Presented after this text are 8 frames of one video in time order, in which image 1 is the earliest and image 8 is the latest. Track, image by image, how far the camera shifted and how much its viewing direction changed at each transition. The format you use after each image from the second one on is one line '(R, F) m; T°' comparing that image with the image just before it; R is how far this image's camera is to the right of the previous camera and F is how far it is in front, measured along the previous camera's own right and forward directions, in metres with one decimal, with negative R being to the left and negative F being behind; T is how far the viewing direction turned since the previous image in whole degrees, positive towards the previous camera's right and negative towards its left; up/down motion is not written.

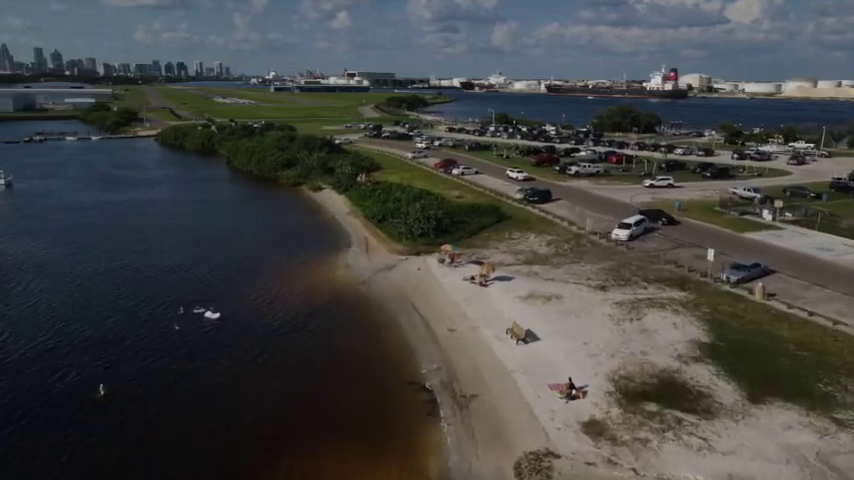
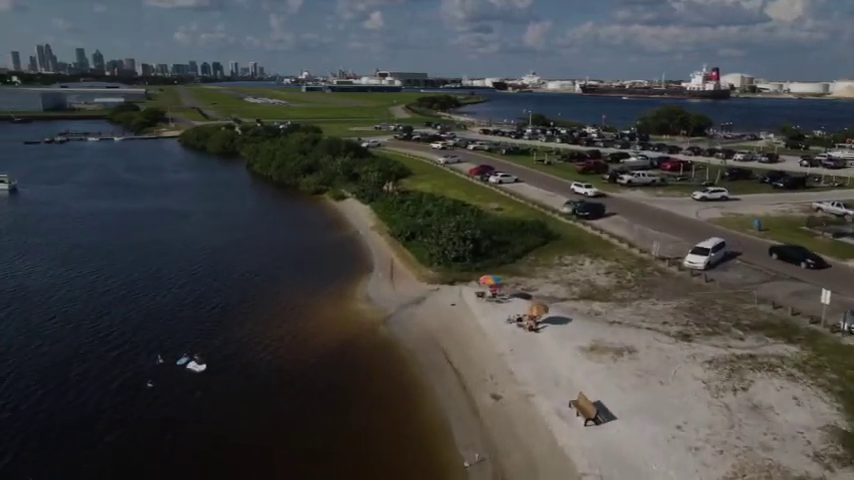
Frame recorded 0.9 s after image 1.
(-0.4, +6.5) m; -3°
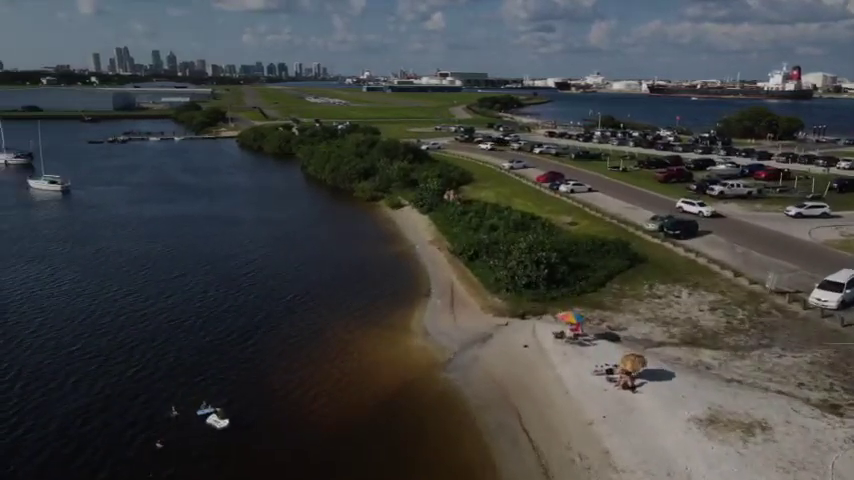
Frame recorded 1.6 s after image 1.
(-0.6, +4.9) m; -5°
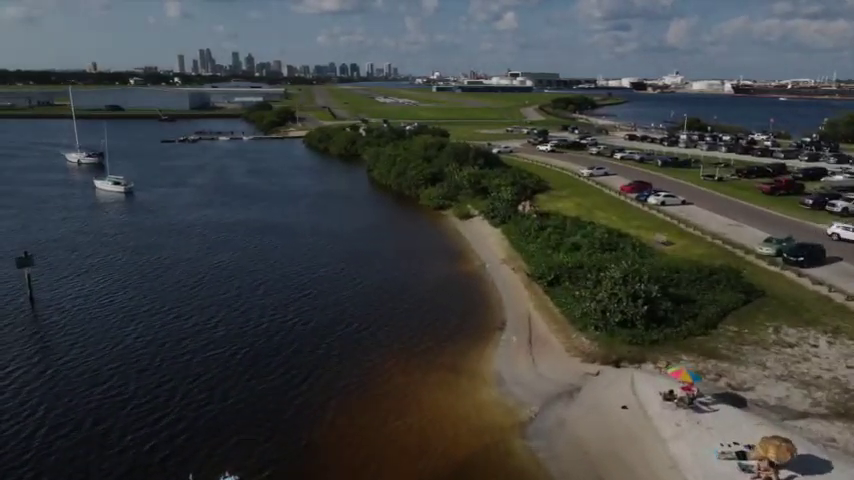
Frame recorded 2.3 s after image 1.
(-0.5, +4.5) m; -6°
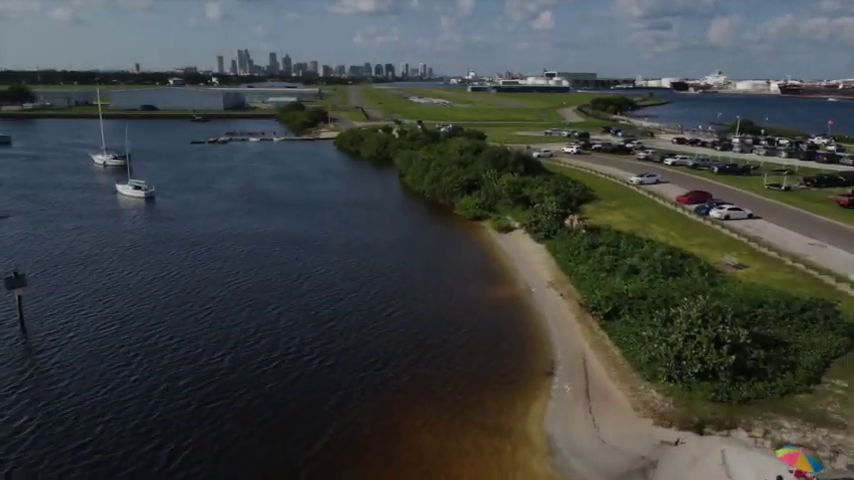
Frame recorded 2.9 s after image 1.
(-0.2, +4.2) m; -3°
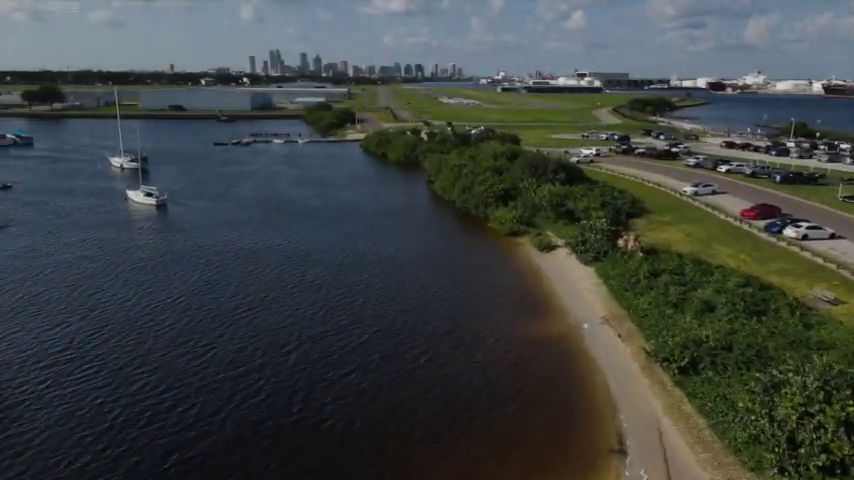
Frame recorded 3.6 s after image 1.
(-0.3, +4.8) m; -3°
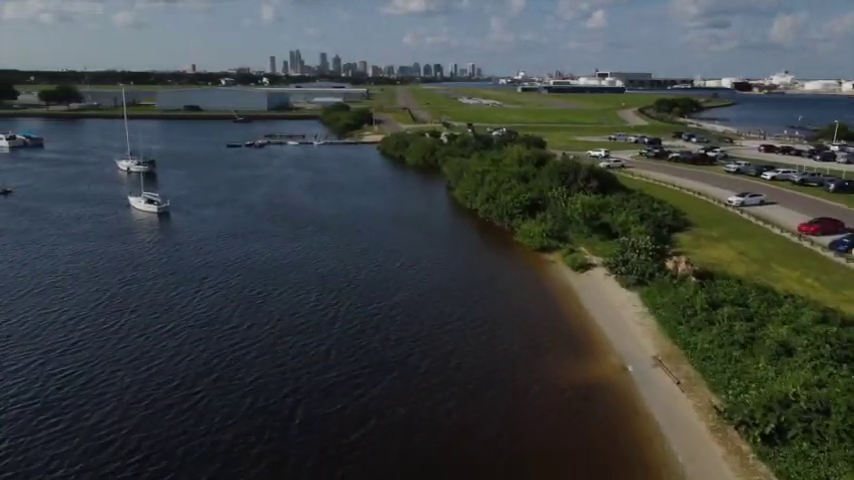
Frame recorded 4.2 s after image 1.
(-0.2, +4.1) m; -2°
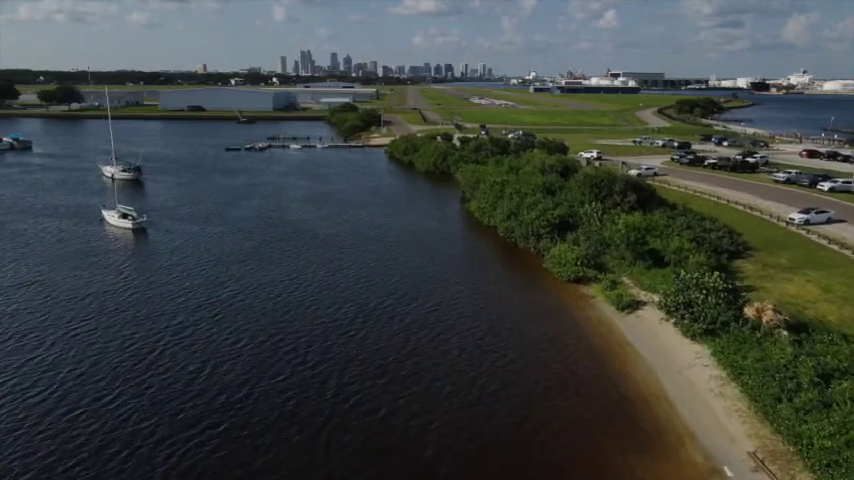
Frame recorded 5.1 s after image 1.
(-0.2, +6.5) m; -1°
